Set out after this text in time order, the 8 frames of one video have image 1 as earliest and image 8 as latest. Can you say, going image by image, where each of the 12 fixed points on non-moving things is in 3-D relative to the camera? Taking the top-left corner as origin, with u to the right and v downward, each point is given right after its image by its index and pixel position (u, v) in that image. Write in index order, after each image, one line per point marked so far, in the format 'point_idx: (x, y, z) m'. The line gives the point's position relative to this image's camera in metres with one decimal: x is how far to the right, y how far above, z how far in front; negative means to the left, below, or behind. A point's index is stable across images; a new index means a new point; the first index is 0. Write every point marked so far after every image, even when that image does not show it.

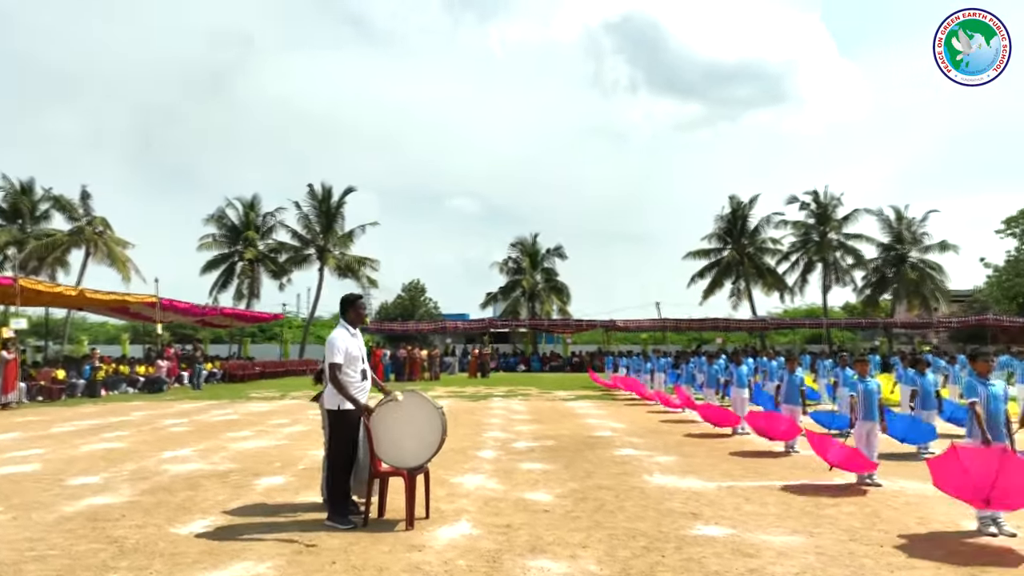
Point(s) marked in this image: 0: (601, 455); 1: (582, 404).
0: (+1.1, -2.1, +9.0) m
1: (+1.8, -2.9, +17.7) m
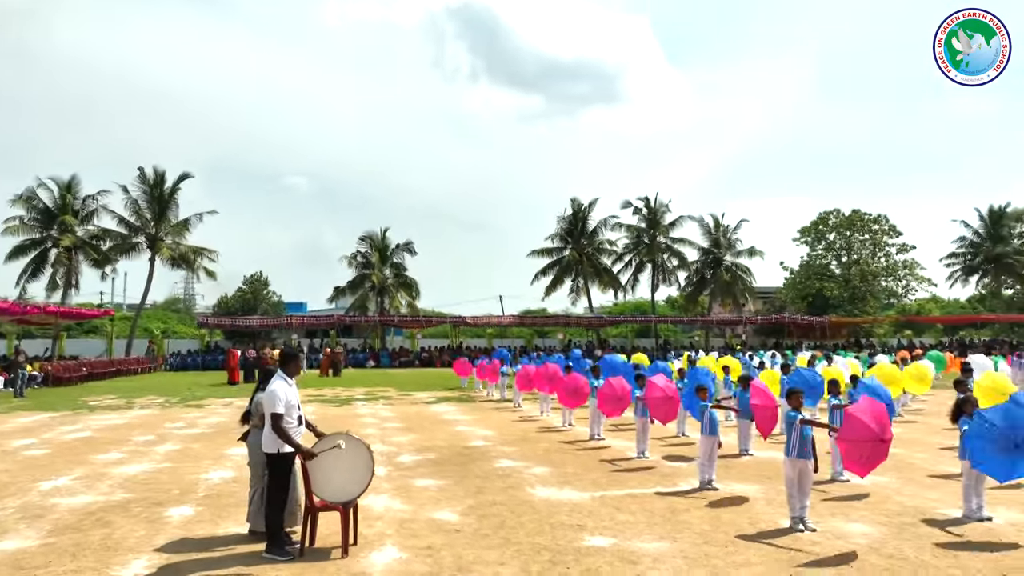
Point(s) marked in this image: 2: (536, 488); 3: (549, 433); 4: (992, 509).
0: (-0.4, -2.5, +10.0) m
1: (-1.7, -3.1, +18.6) m
2: (+0.3, -2.4, +8.7) m
3: (+0.7, -2.8, +13.6) m
4: (+5.2, -2.4, +7.6) m
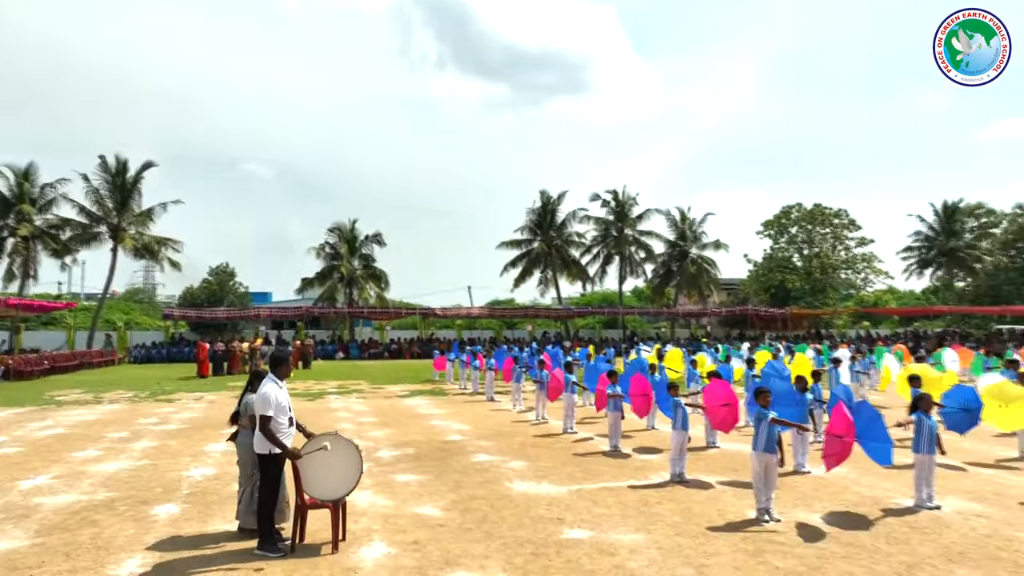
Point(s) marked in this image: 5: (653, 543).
0: (-0.7, -2.5, +10.3) m
1: (-2.5, -3.0, +18.8) m
2: (0.0, -2.4, +9.0) m
3: (+0.2, -2.7, +13.9) m
4: (+4.9, -2.4, +8.2) m
5: (+1.3, -2.3, +6.4) m
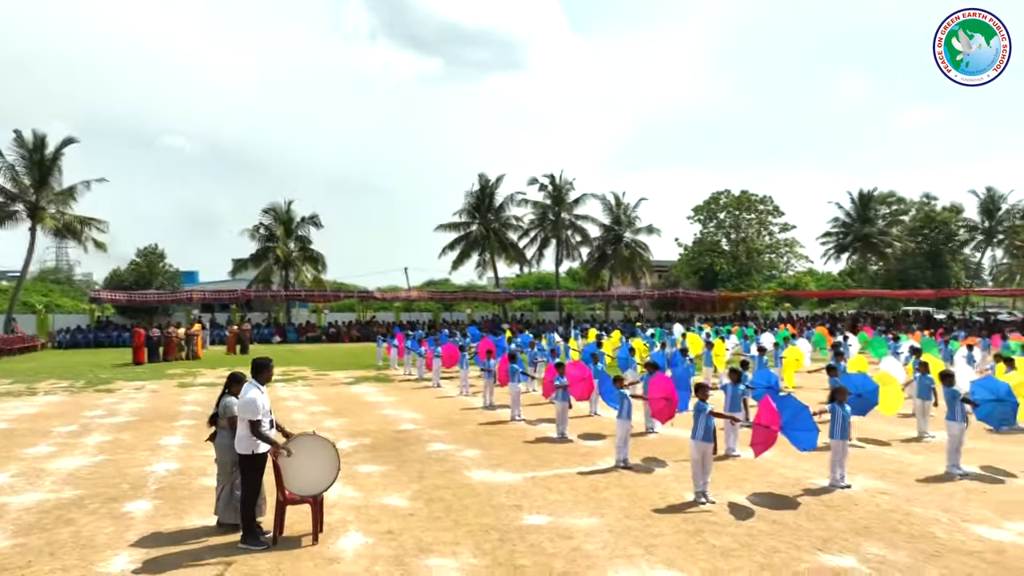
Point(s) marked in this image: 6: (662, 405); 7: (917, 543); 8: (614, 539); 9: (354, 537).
0: (-1.4, -2.5, +10.8) m
1: (-3.9, -2.7, +19.2) m
2: (-0.5, -2.5, +9.6) m
3: (-0.8, -2.6, +14.5) m
4: (+4.4, -2.5, +9.2) m
5: (+0.9, -2.4, +7.1) m
6: (+2.2, -1.7, +10.6) m
7: (+3.8, -2.4, +6.7) m
8: (+1.0, -2.4, +6.8) m
9: (-1.5, -2.4, +6.8) m
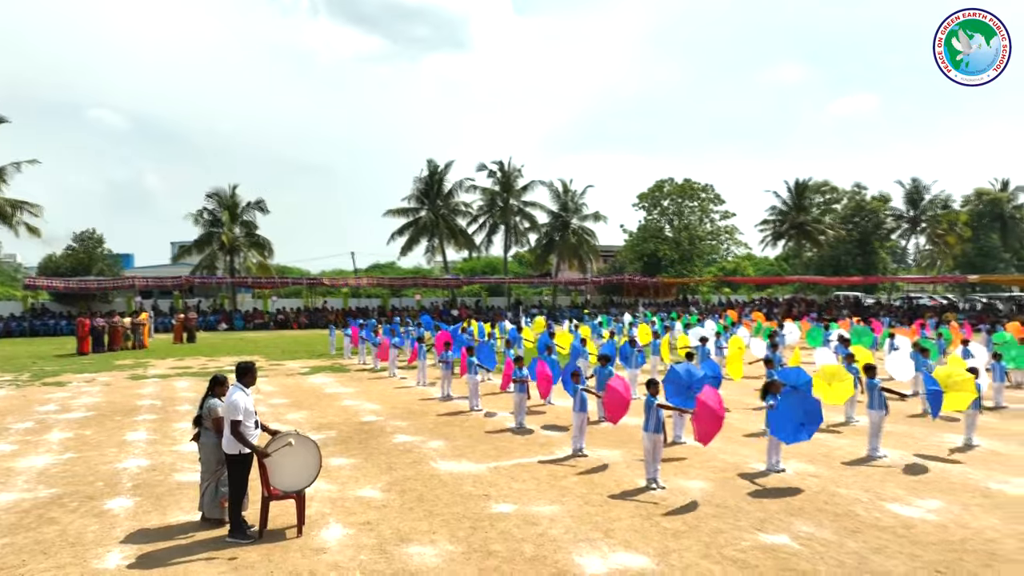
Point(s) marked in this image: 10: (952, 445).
0: (-2.0, -2.5, +11.3) m
1: (-5.2, -2.5, +19.5) m
2: (-1.1, -2.5, +10.1) m
3: (-1.7, -2.4, +15.0) m
4: (+3.9, -2.5, +10.2) m
5: (+0.6, -2.5, +7.8) m
6: (+1.6, -1.7, +11.3) m
7: (+3.5, -2.5, +7.6) m
8: (+0.7, -2.5, +7.4) m
9: (-1.8, -2.5, +7.3) m
10: (+6.9, -2.4, +11.0) m
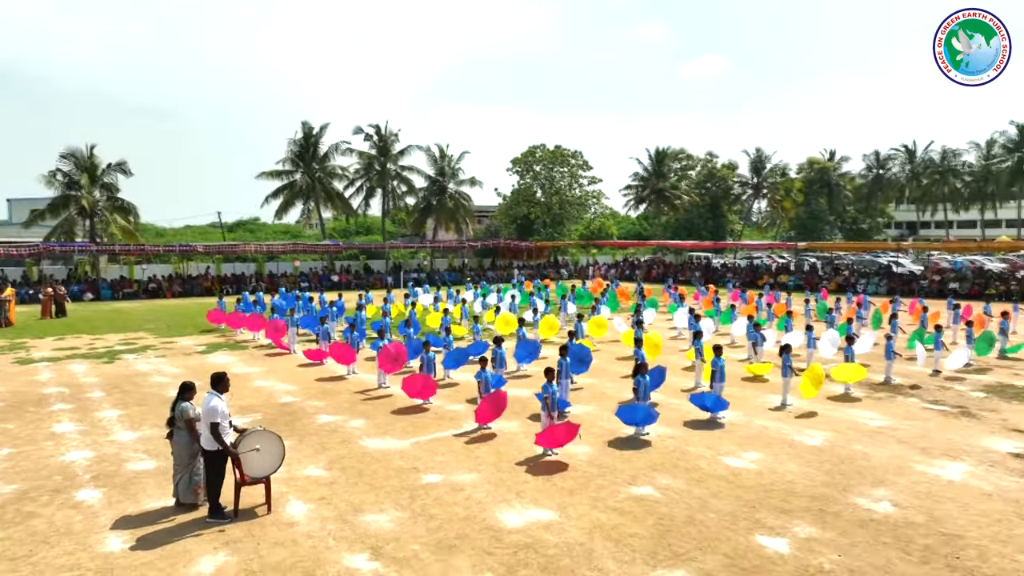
0: (-3.6, -2.4, +12.7) m
1: (-8.2, -1.9, +20.1) m
2: (-2.4, -2.5, +11.7) m
3: (-3.9, -2.2, +16.4) m
4: (+2.4, -2.4, +12.7) m
5: (-0.4, -2.6, +9.8) m
6: (0.0, -1.6, +13.4) m
7: (+2.5, -2.6, +10.1) m
8: (-0.3, -2.7, +9.4) m
9: (-2.7, -2.7, +8.9) m
10: (+5.2, -2.3, +14.1) m
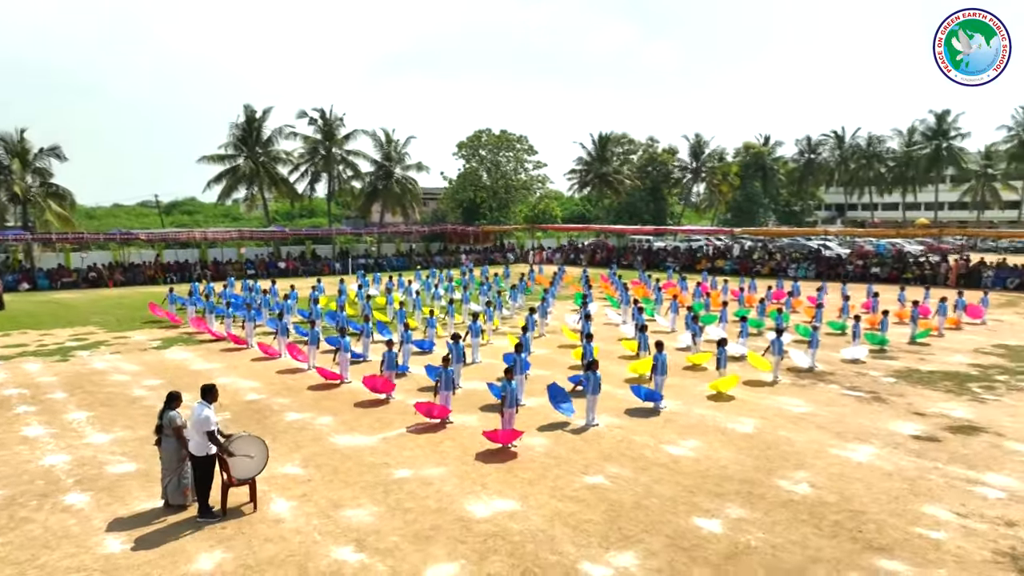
0: (-4.3, -2.5, +13.3) m
1: (-9.5, -1.8, +20.4) m
2: (-3.1, -2.6, +12.5) m
3: (-5.0, -2.1, +17.0) m
4: (+1.7, -2.5, +13.8) m
5: (-0.9, -2.8, +10.7) m
6: (-0.8, -1.7, +14.3) m
7: (+1.9, -2.7, +11.2) m
8: (-0.8, -2.8, +10.3) m
9: (-3.1, -2.9, +9.6) m
10: (+4.3, -2.3, +15.4) m
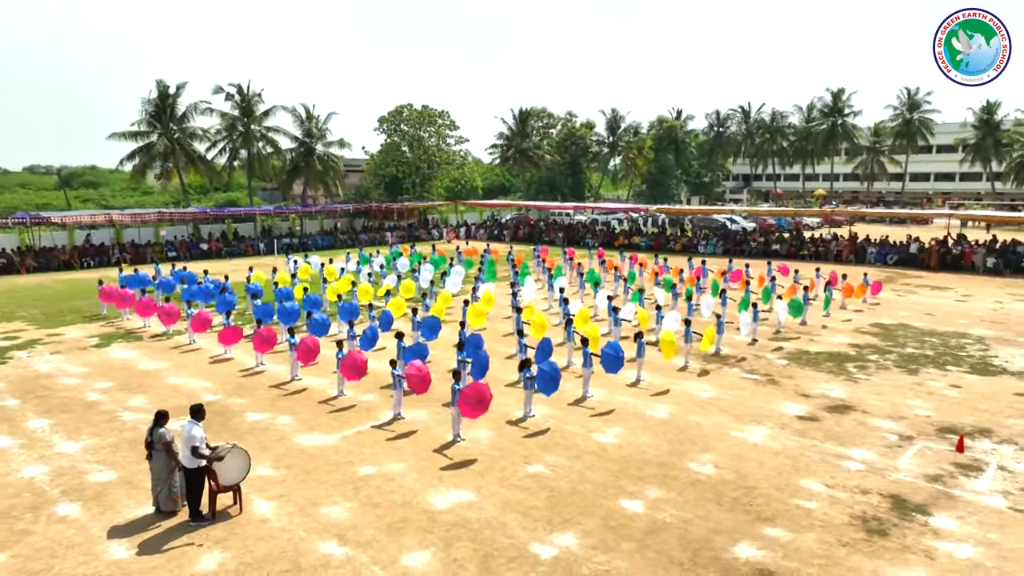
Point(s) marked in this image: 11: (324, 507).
0: (-5.4, -2.8, +14.4) m
1: (-11.4, -1.8, +20.8) m
2: (-4.1, -2.9, +13.7) m
3: (-6.5, -2.2, +17.9) m
4: (+0.5, -2.6, +15.5) m
5: (-1.7, -3.1, +12.2) m
6: (-2.1, -1.8, +15.6) m
7: (+1.0, -3.0, +13.0) m
8: (-1.5, -3.1, +11.8) m
9: (-3.8, -3.3, +10.8) m
10: (+2.9, -2.3, +17.4) m
11: (-2.8, -3.3, +10.7) m
